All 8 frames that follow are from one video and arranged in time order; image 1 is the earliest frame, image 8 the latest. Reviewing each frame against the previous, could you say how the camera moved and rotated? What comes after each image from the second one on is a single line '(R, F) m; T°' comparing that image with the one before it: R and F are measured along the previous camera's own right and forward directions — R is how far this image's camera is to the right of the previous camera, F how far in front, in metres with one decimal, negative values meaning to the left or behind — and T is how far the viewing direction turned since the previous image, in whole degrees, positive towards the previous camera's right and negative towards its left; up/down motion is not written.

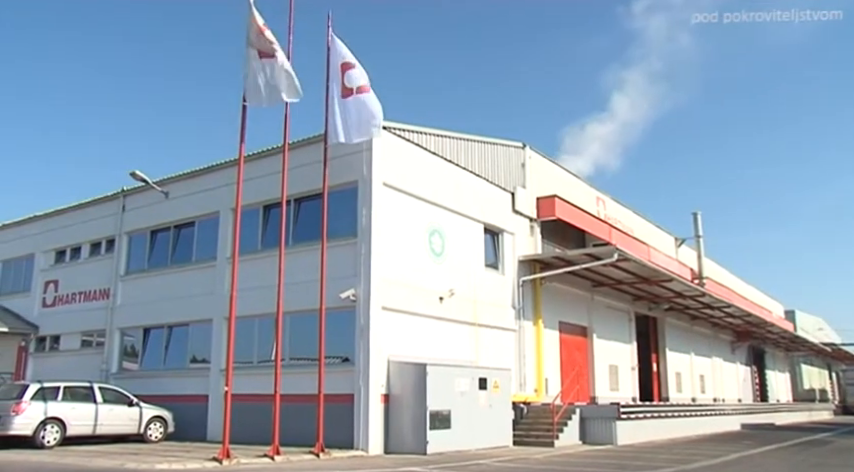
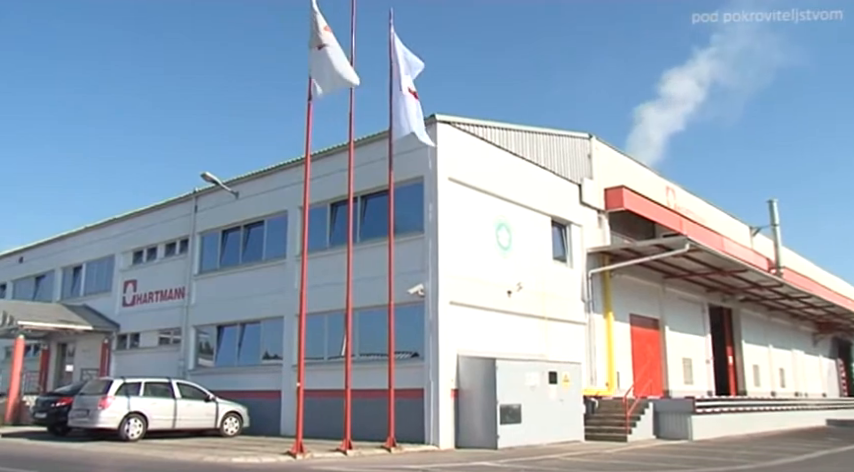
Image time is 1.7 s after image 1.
(-0.3, 0.0) m; -5°
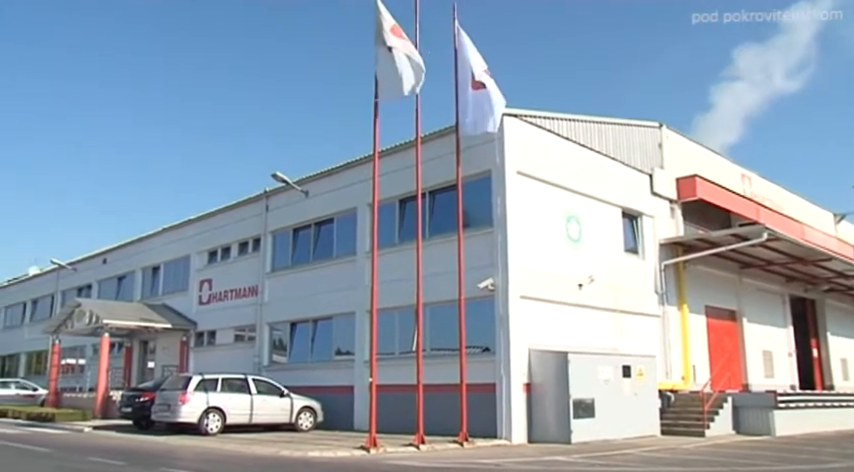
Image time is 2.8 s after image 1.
(-0.5, 0.0) m; -4°
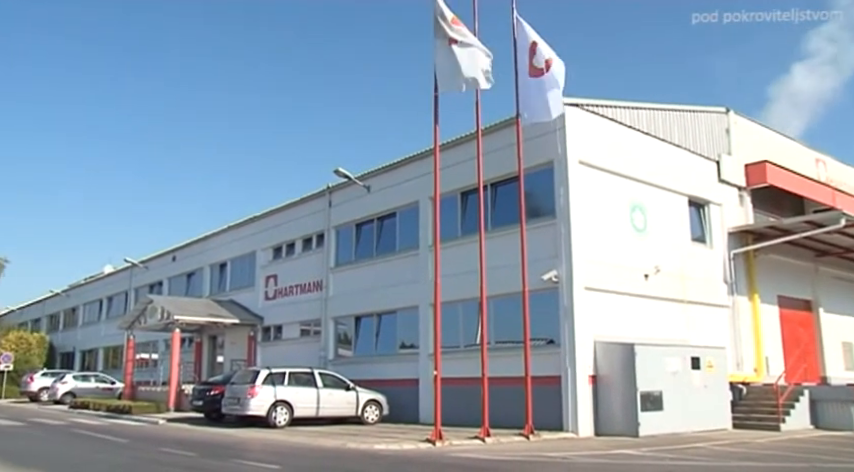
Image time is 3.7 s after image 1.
(-0.4, 0.0) m; -4°
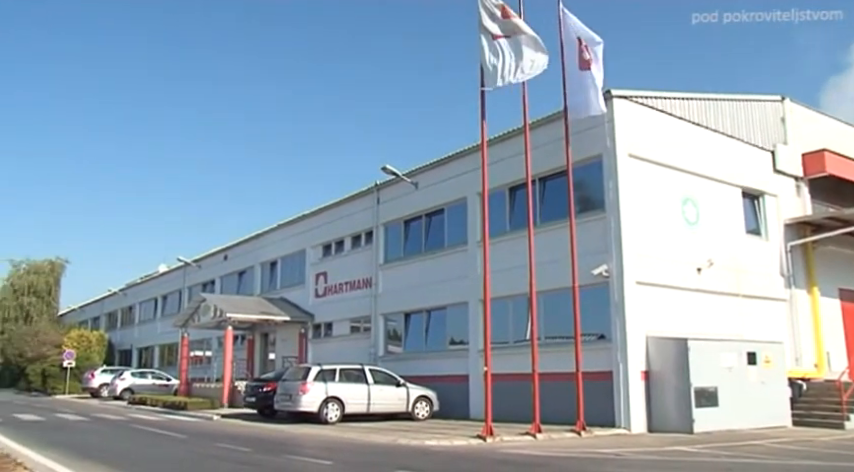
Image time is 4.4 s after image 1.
(-0.3, 0.0) m; -3°
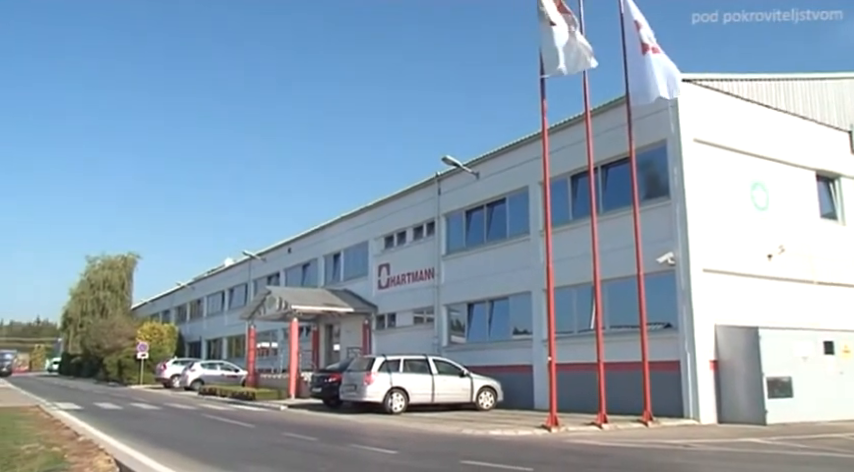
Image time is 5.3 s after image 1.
(-0.4, 0.0) m; -4°
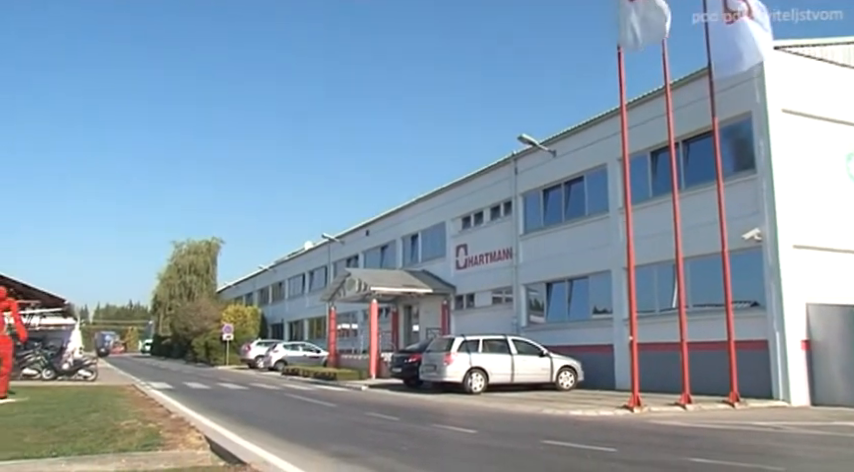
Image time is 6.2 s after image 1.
(-0.5, -0.1) m; -5°
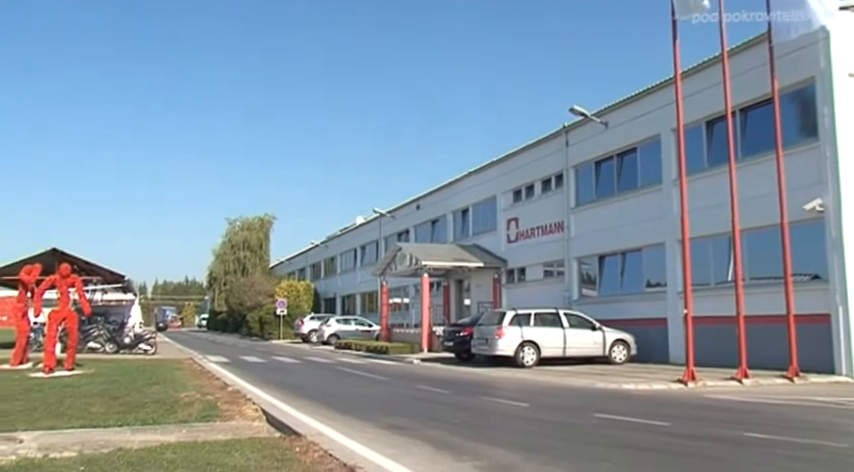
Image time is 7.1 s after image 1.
(-0.3, 0.0) m; -3°
